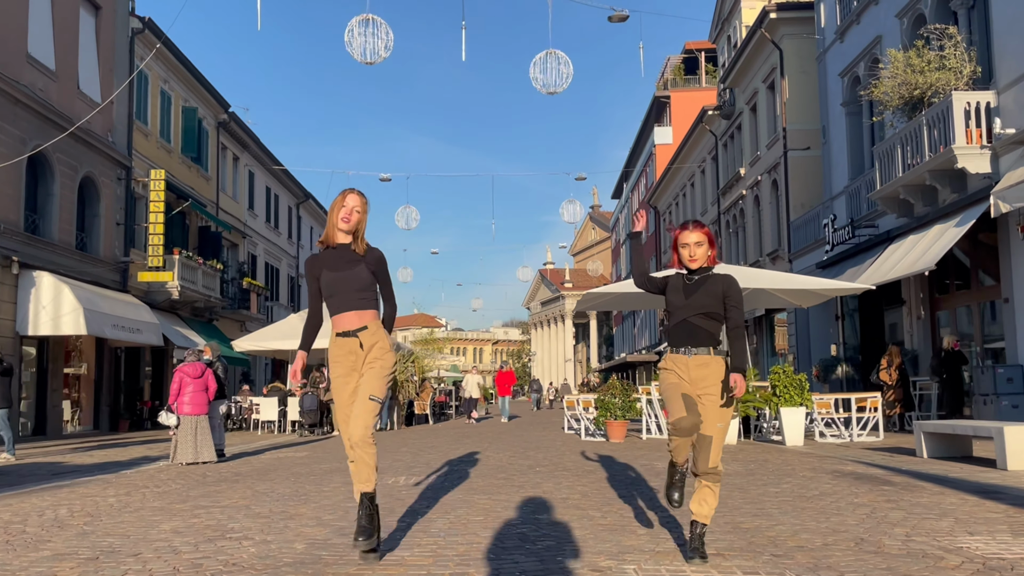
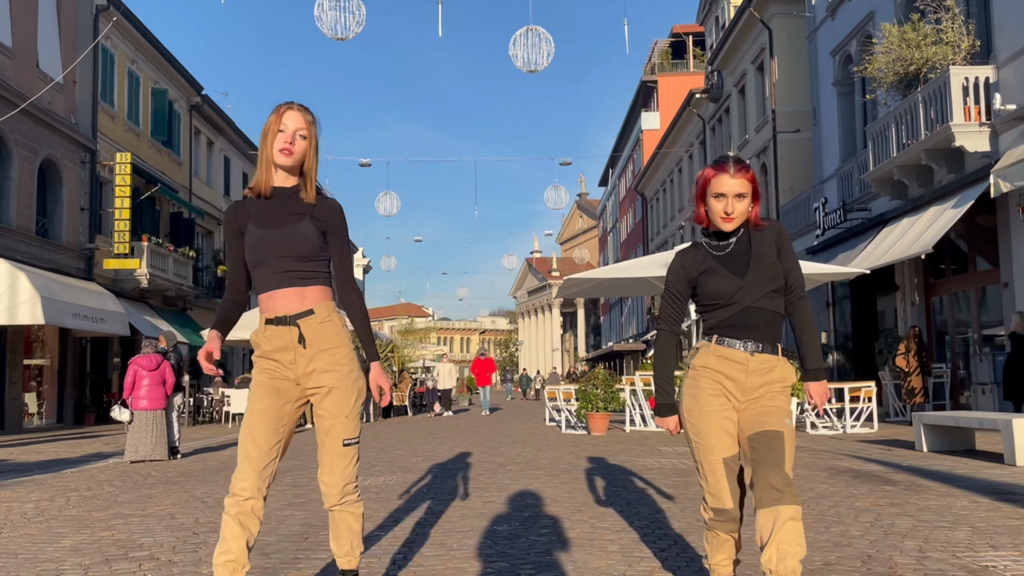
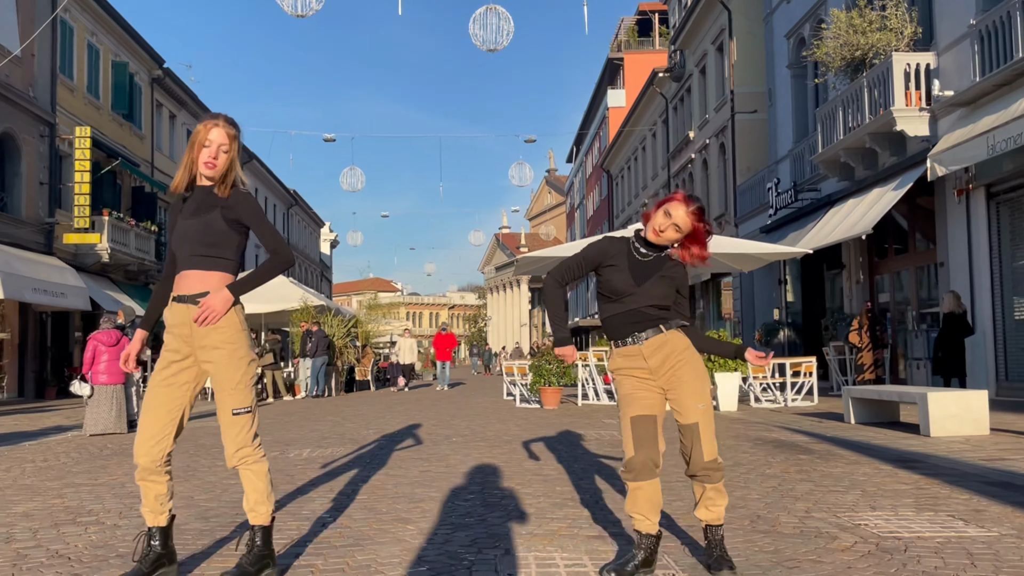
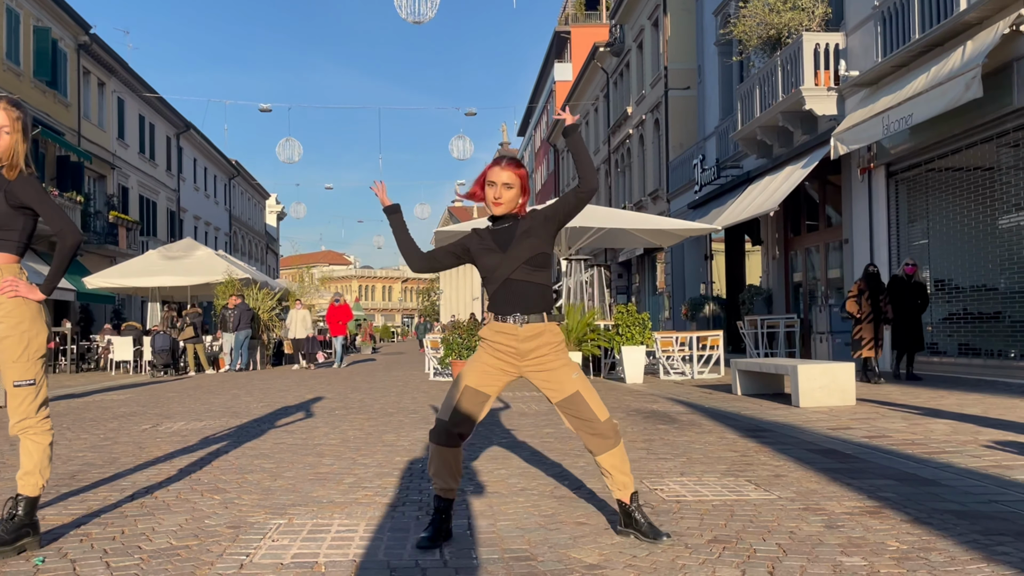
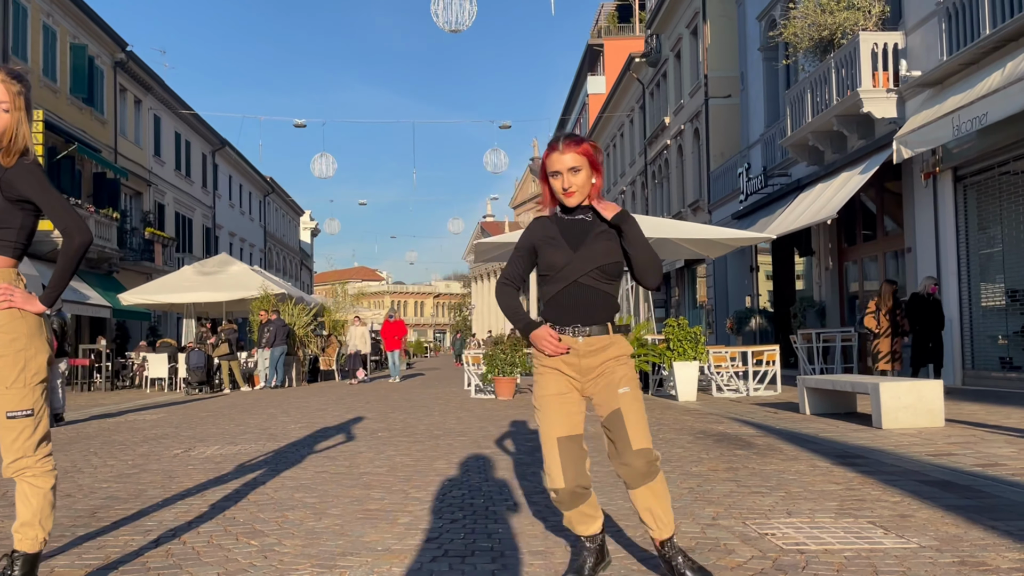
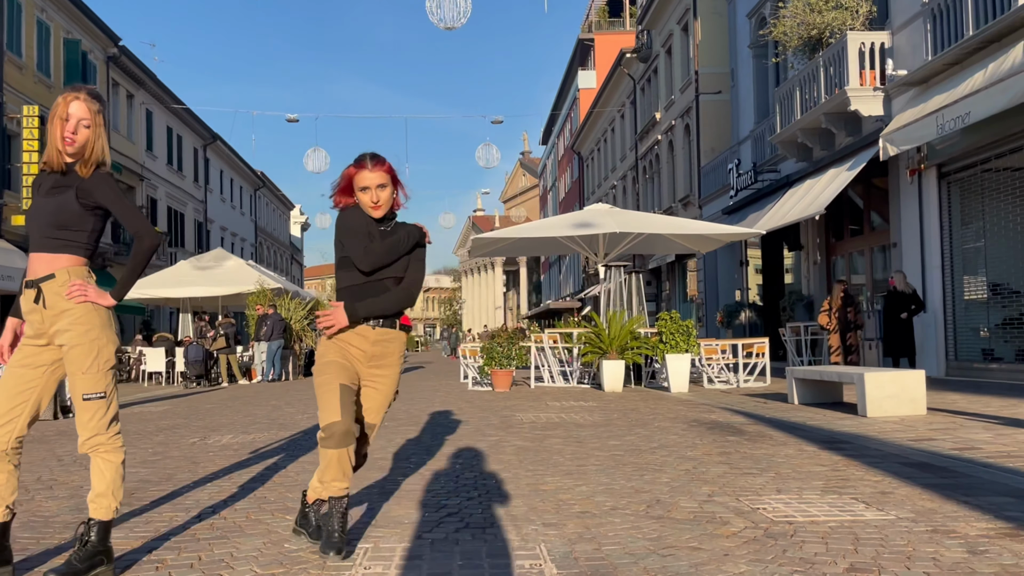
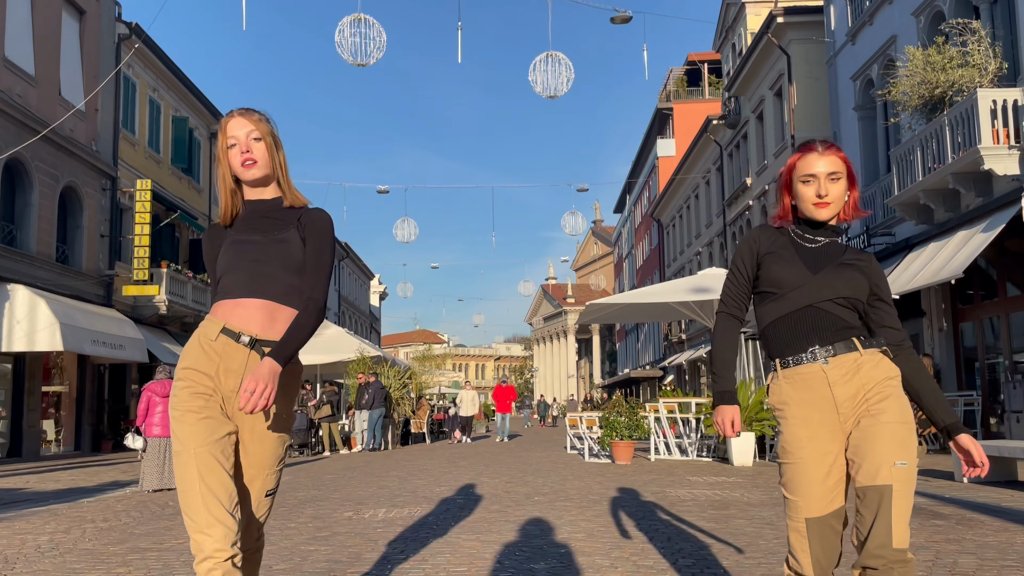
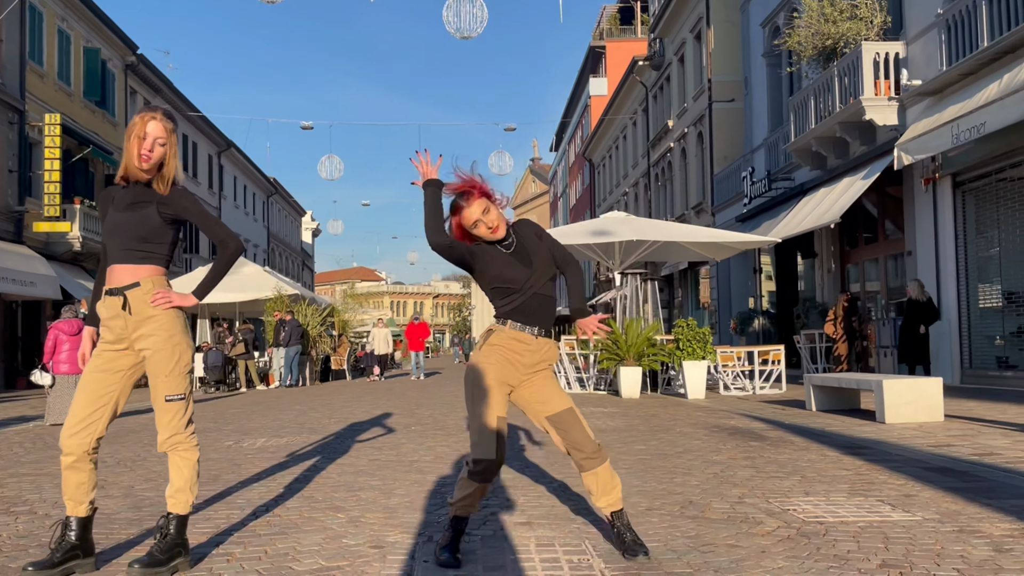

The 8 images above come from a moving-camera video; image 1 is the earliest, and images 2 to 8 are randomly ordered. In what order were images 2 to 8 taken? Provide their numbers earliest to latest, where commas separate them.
7, 2, 3, 8, 6, 5, 4
